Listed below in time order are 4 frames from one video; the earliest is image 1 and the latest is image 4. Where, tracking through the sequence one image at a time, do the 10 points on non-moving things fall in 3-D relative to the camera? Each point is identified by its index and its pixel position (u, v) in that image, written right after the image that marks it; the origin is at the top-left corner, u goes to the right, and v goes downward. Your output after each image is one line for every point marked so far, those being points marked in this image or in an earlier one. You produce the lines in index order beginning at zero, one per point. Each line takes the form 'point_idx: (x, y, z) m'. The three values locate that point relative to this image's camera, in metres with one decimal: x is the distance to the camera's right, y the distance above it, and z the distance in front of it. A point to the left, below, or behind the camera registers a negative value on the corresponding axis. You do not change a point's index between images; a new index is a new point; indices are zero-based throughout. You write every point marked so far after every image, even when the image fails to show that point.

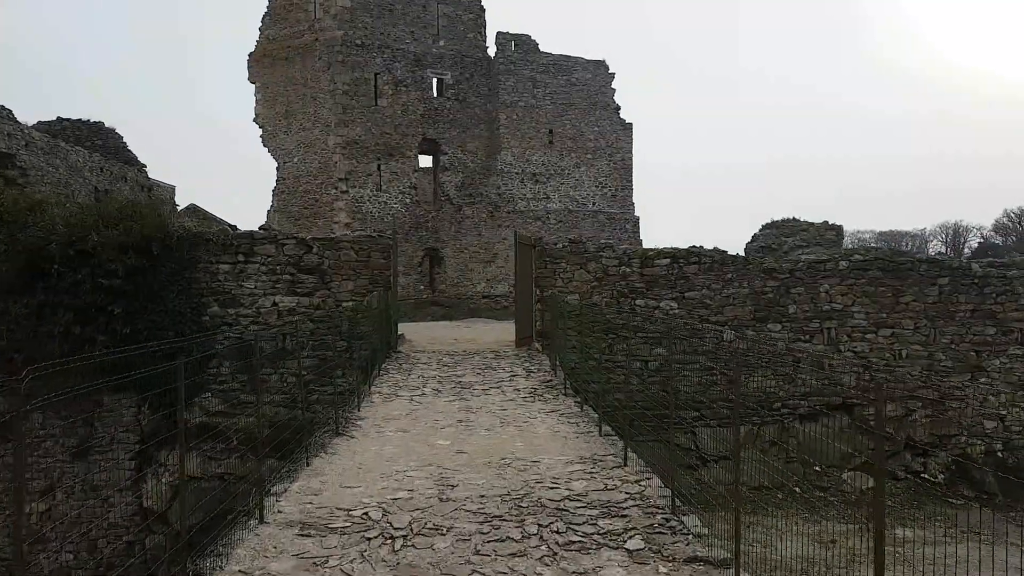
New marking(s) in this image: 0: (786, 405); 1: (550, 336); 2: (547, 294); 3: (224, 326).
0: (+3.3, -1.4, +8.9) m
1: (+0.5, -0.6, +9.0) m
2: (+0.4, -0.1, +9.1) m
3: (-3.5, -0.5, +9.0) m
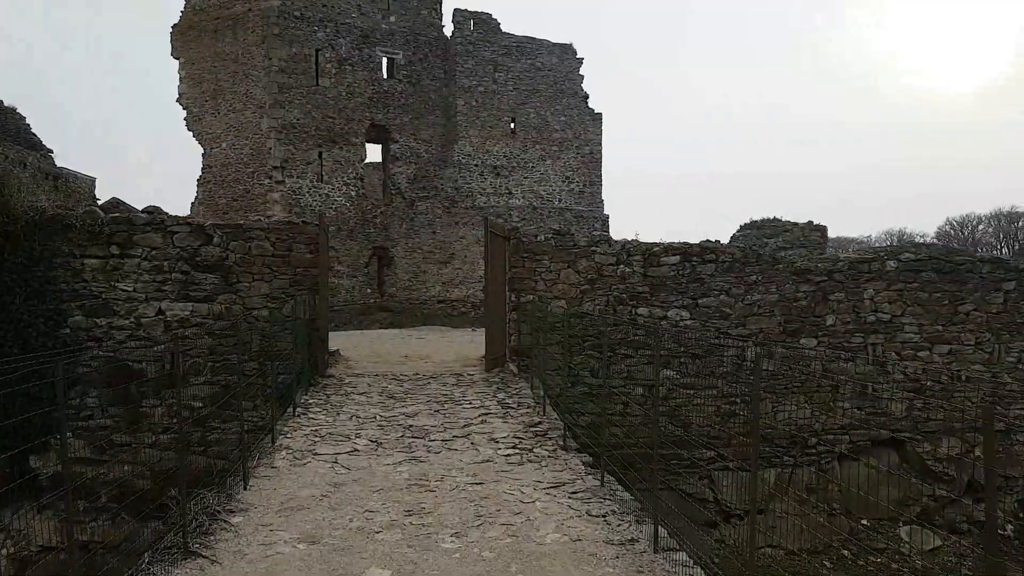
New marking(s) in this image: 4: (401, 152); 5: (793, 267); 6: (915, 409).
0: (+2.9, -1.5, +7.0) m
1: (+0.2, -0.6, +7.0) m
2: (+0.1, -0.1, +7.1) m
3: (-3.8, -0.5, +6.7) m
4: (-2.5, +3.1, +16.8) m
5: (+2.7, +0.2, +7.1) m
6: (+3.9, -1.2, +7.1) m
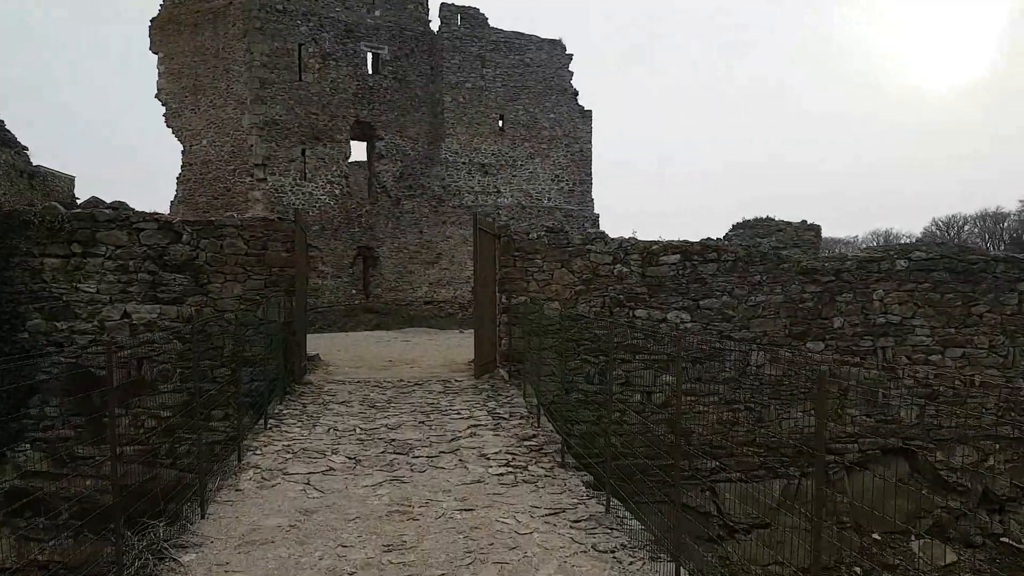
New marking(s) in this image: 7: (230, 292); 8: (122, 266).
0: (+2.9, -1.5, +6.7) m
1: (+0.1, -0.6, +6.6) m
2: (0.0, -0.1, +6.6) m
3: (-3.9, -0.5, +6.2) m
4: (-2.8, +3.1, +16.4) m
5: (+2.6, +0.2, +6.7) m
6: (+3.8, -1.2, +6.8) m
7: (-2.5, 0.0, +6.7) m
8: (-3.4, +0.2, +6.4) m
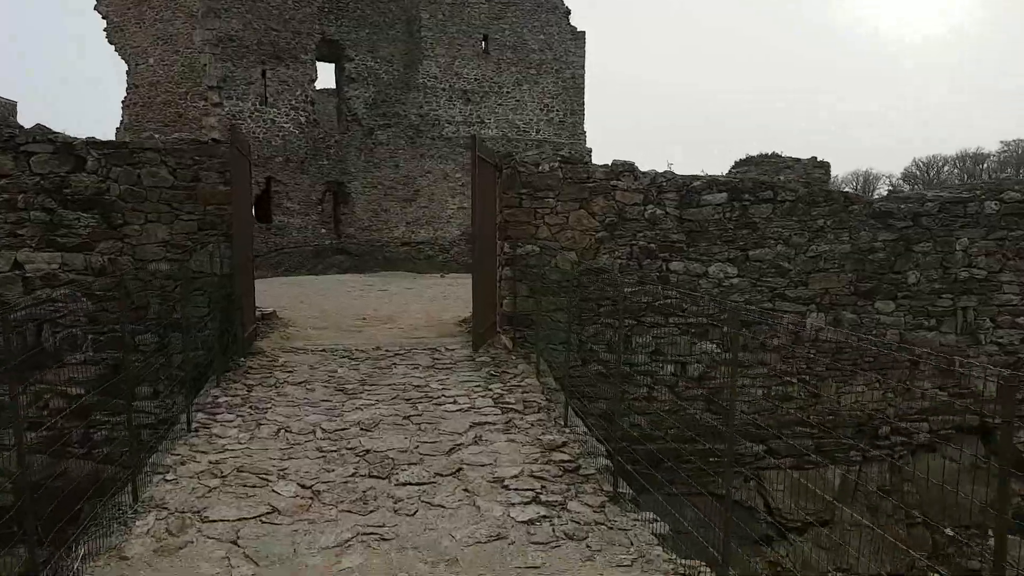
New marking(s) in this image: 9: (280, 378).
0: (+2.9, -1.1, +5.5) m
1: (+0.1, -0.2, +5.3) m
2: (+0.1, +0.3, +5.3) m
3: (-3.8, -0.1, +4.8) m
4: (-3.0, +4.3, +14.6) m
5: (+2.6, +0.6, +5.5) m
6: (+3.8, -0.8, +5.7) m
7: (-2.5, +0.4, +5.2) m
8: (-3.3, +0.6, +4.9) m
9: (-1.4, -0.6, +4.5) m
